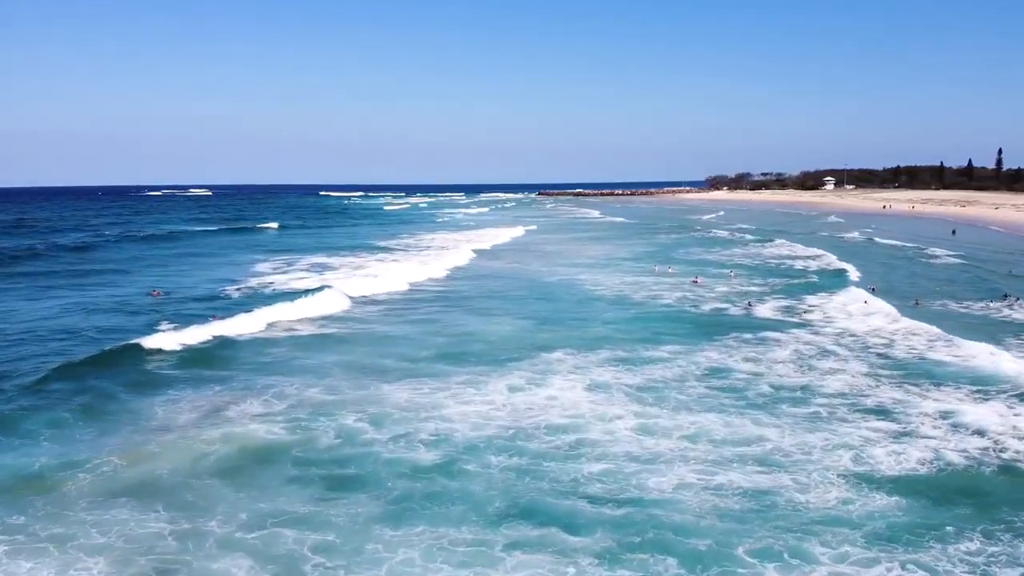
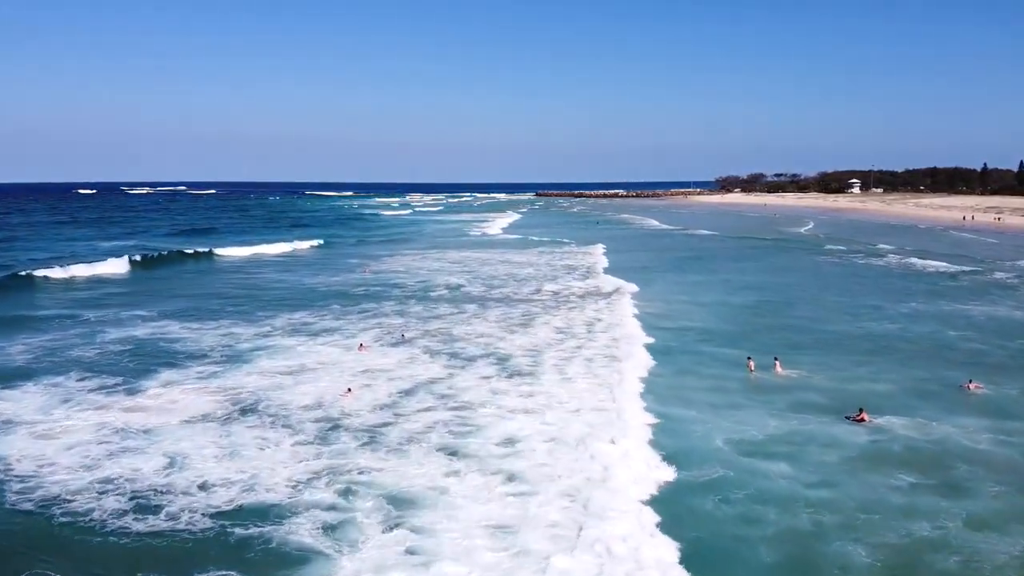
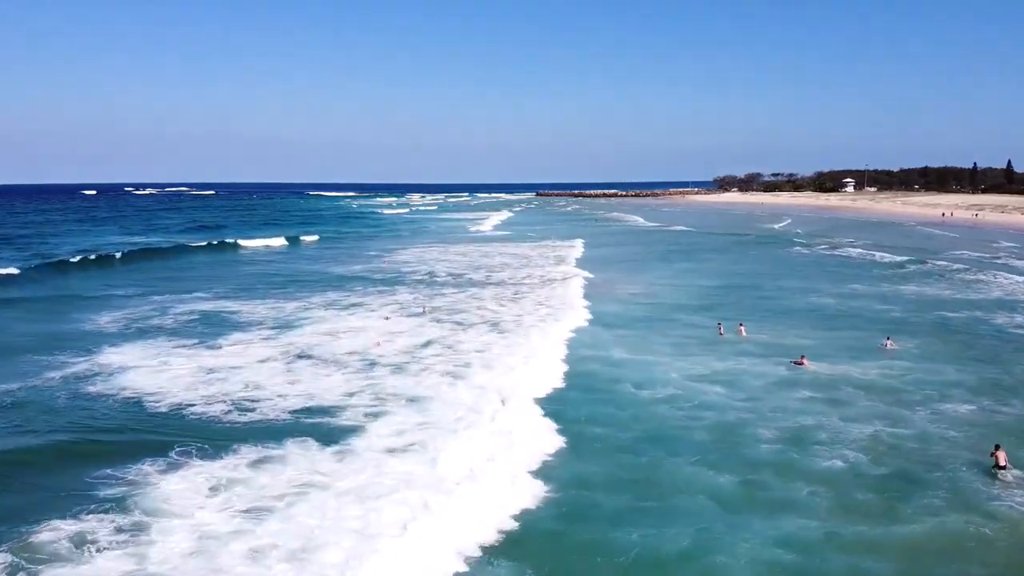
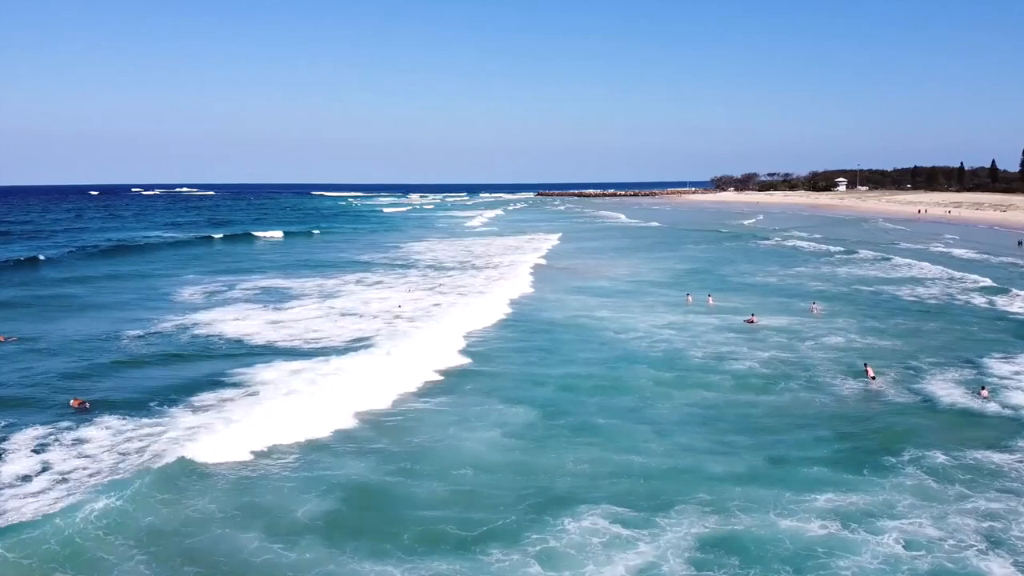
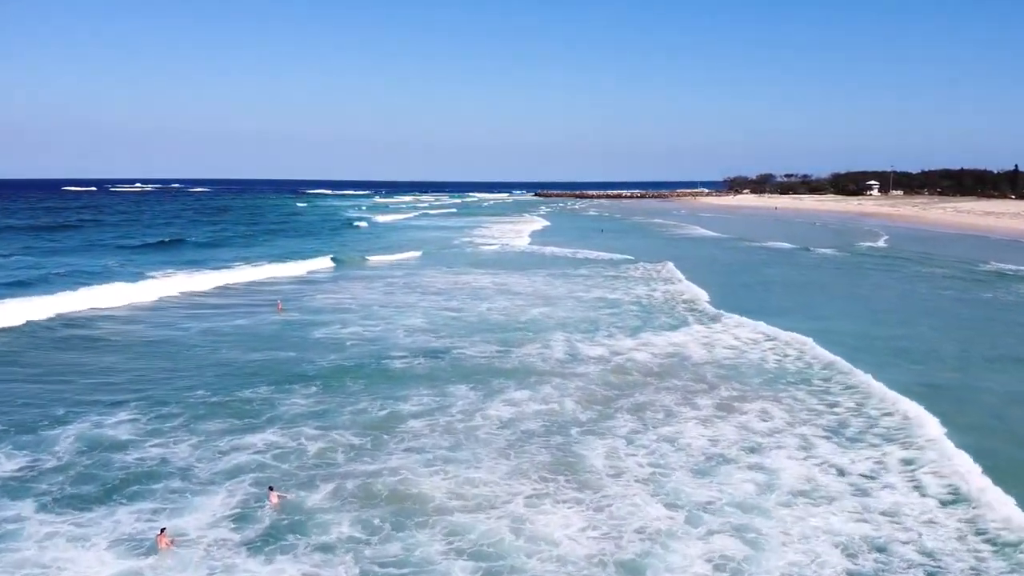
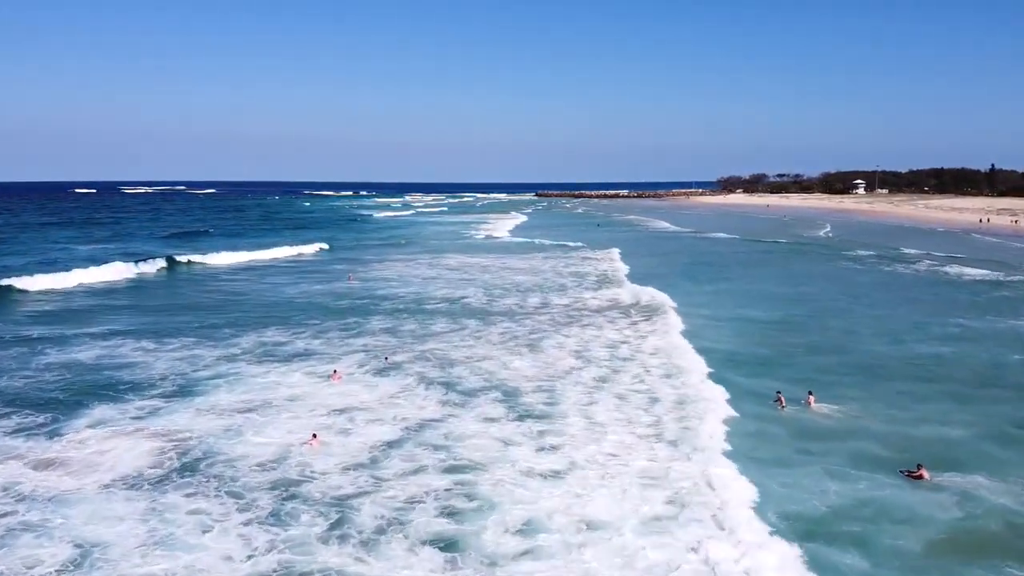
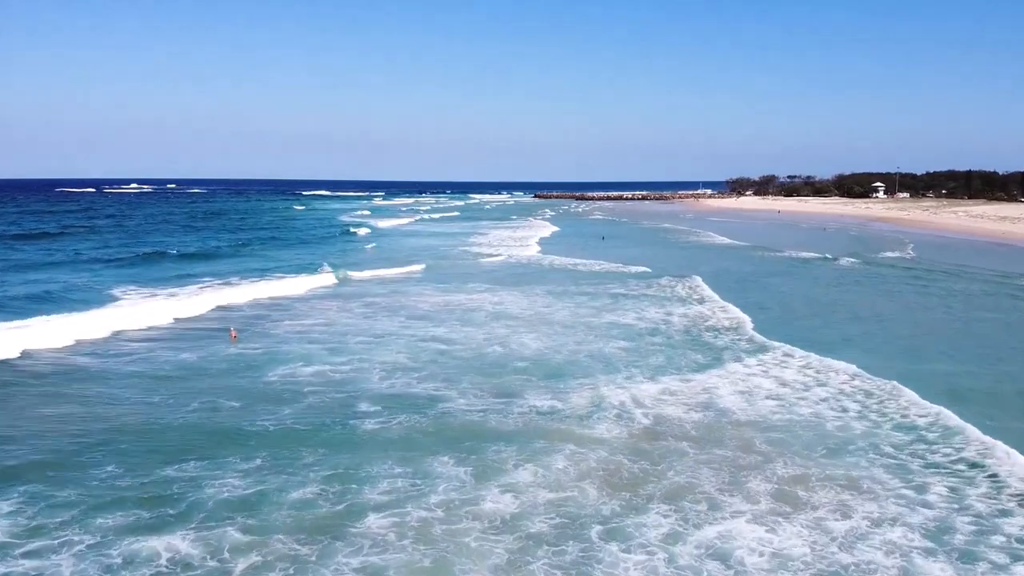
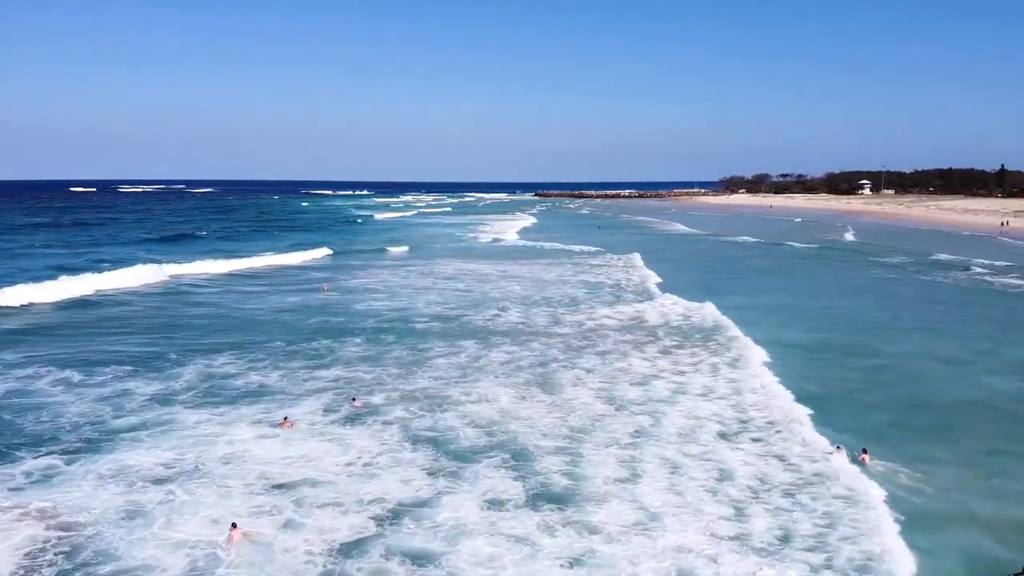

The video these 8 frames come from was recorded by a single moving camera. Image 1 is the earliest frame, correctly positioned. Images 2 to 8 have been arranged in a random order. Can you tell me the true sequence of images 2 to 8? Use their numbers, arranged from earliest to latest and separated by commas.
4, 3, 2, 6, 8, 5, 7
